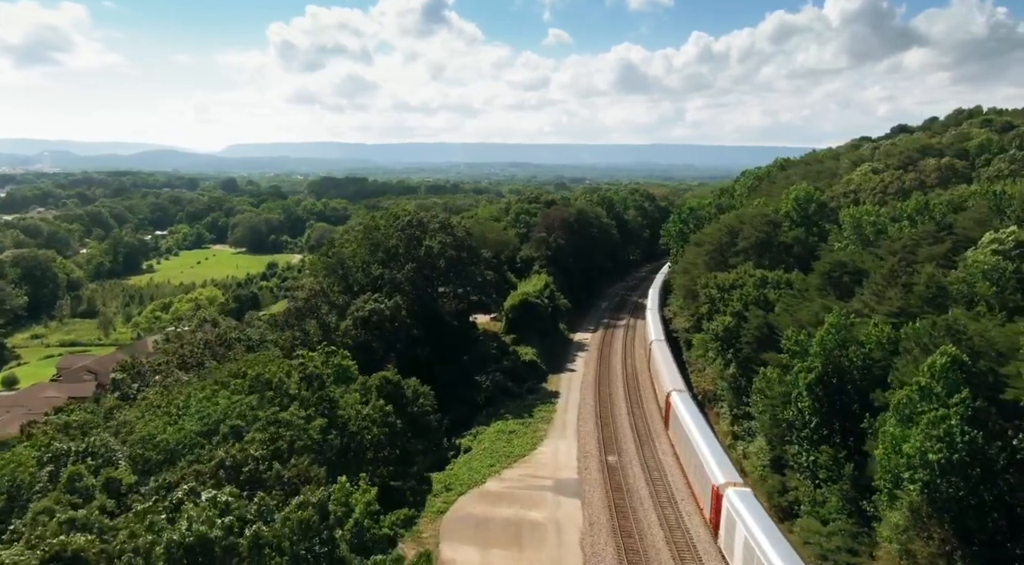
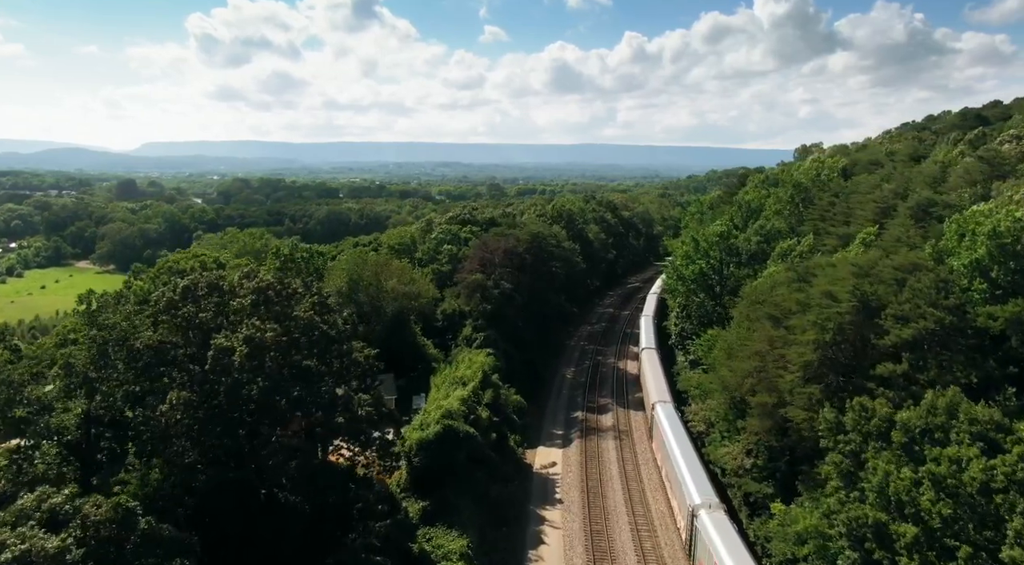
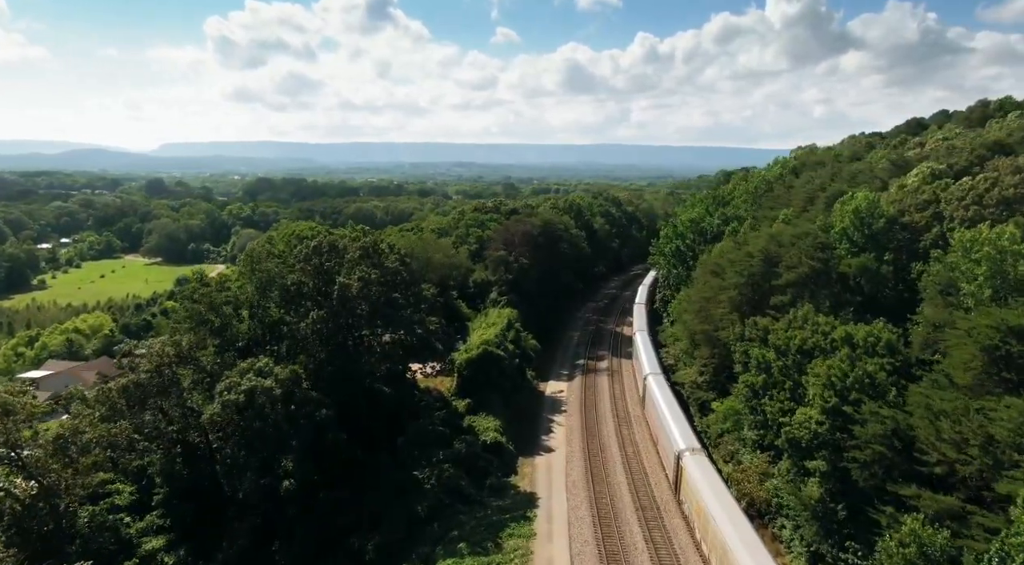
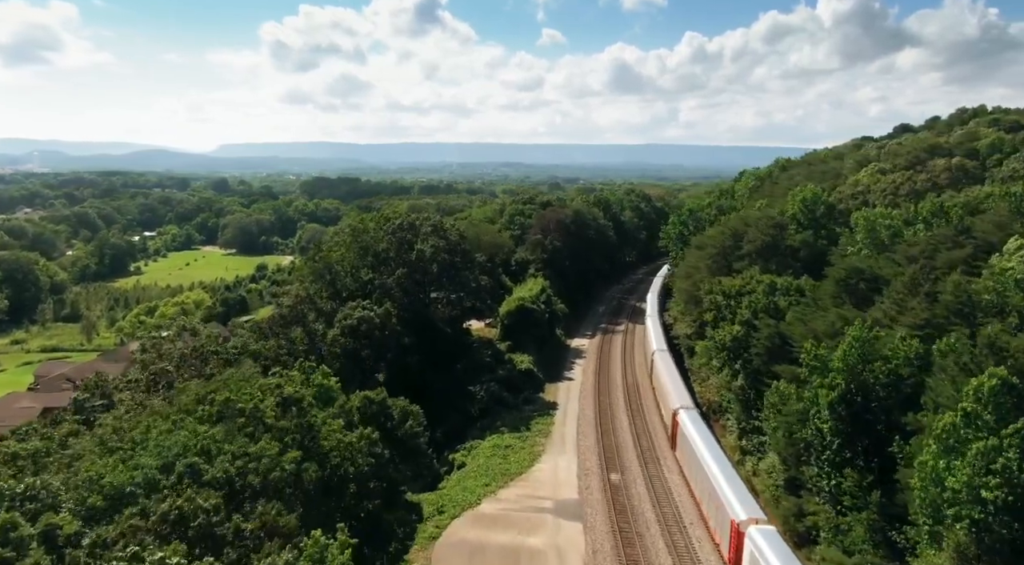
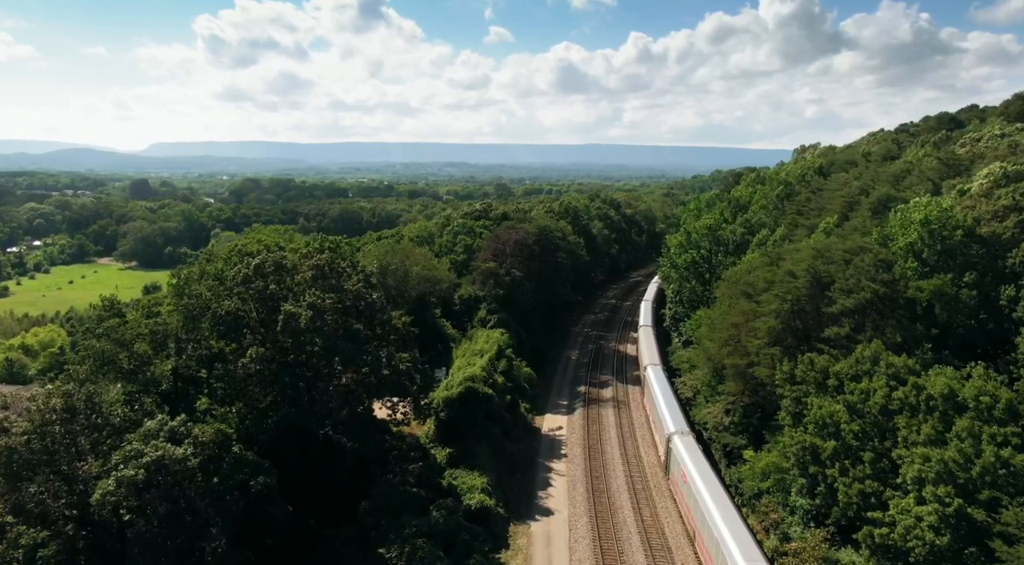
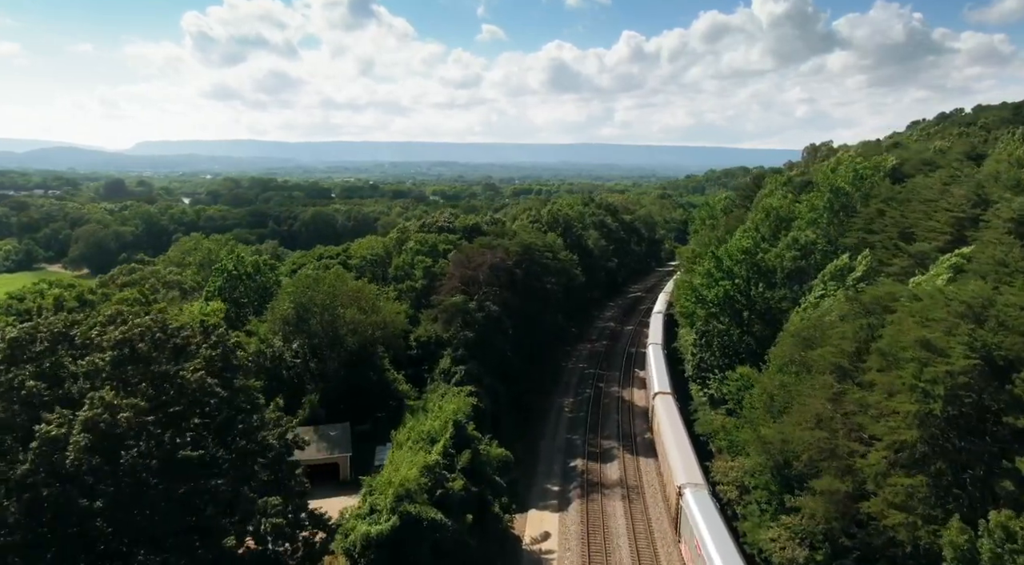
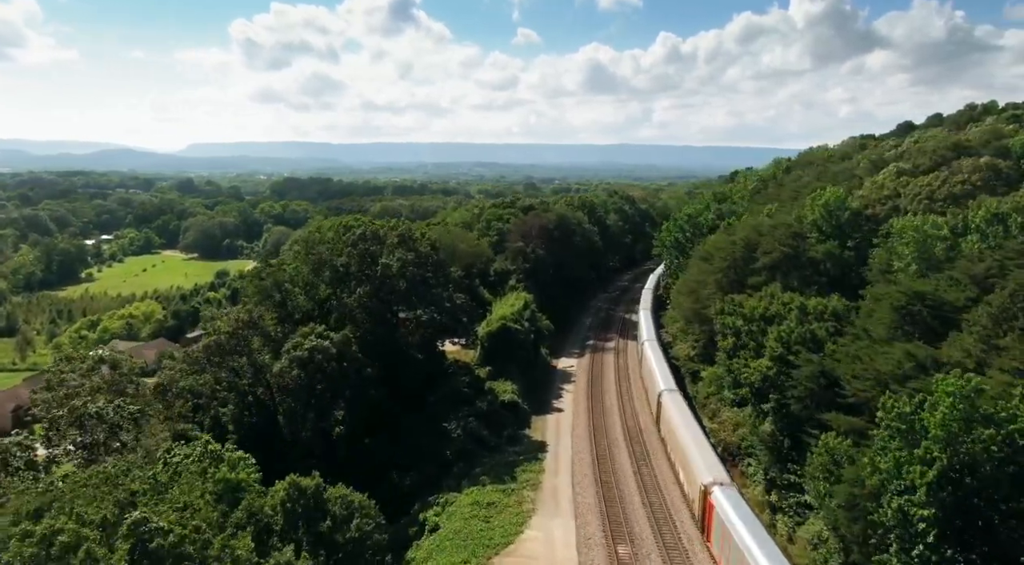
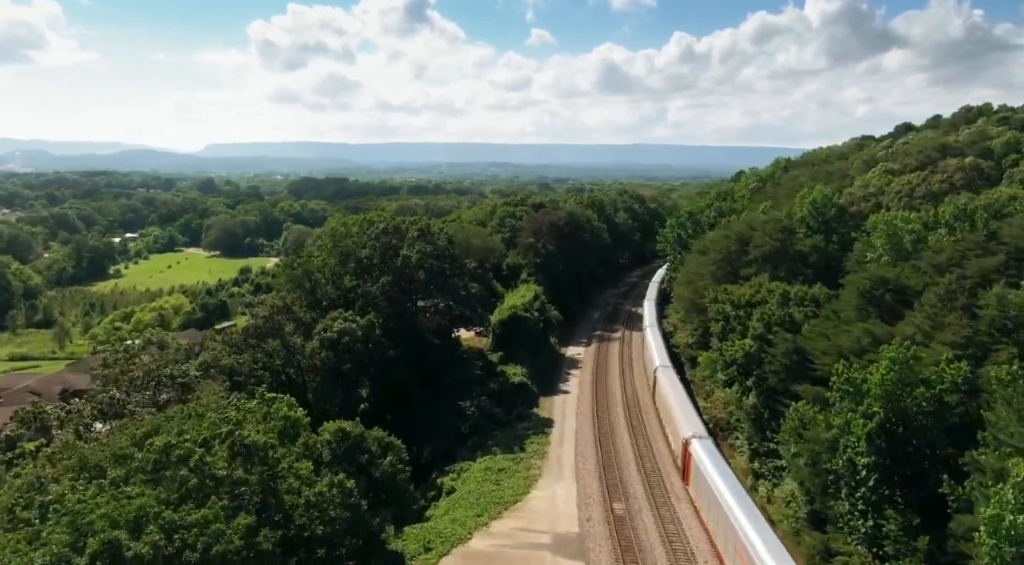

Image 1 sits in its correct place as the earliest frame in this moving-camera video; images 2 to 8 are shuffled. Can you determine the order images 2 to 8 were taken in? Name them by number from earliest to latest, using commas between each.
4, 8, 7, 3, 5, 2, 6
